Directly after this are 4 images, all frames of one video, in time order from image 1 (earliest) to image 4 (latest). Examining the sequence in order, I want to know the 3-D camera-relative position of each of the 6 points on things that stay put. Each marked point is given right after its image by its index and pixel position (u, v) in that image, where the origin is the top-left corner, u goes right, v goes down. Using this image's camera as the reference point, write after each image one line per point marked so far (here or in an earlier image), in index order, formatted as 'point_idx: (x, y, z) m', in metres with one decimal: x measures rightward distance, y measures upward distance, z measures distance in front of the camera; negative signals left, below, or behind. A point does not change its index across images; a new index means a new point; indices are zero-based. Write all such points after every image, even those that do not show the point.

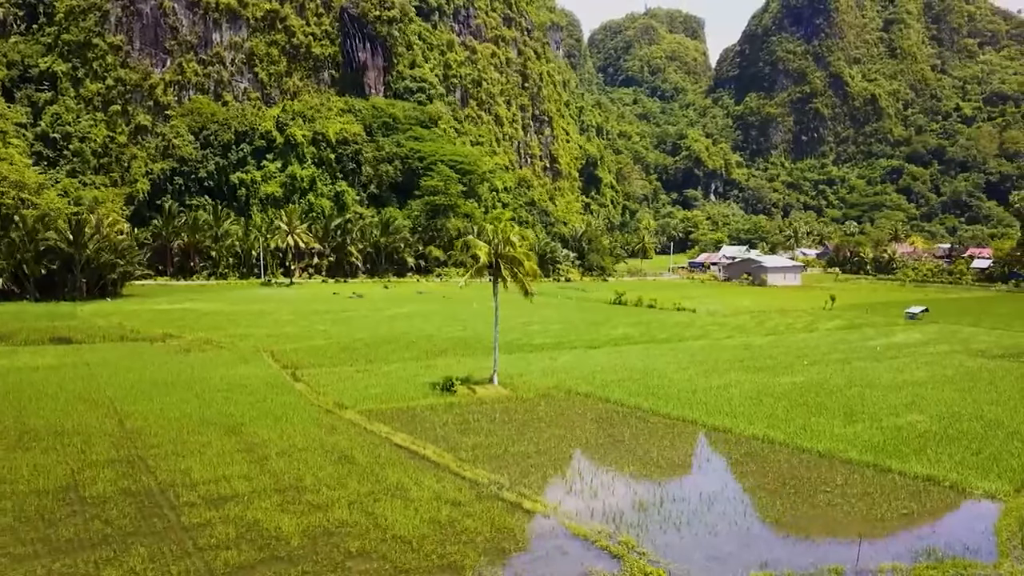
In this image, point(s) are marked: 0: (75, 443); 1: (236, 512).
0: (-9.3, -3.3, +16.5) m
1: (-4.4, -3.6, +12.4) m
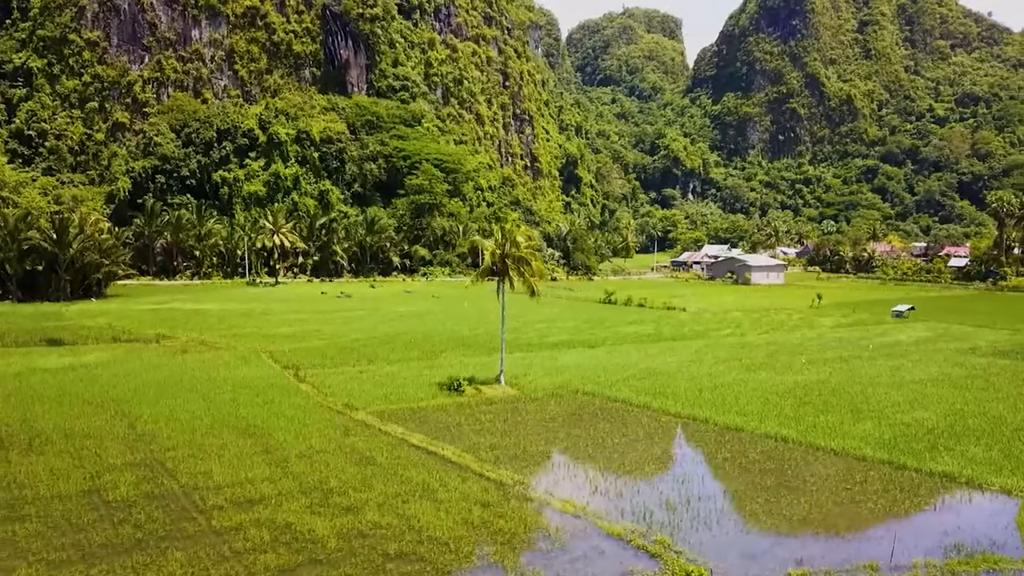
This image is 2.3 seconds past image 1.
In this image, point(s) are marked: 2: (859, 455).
0: (-8.9, -3.3, +16.3) m
1: (-3.9, -3.6, +12.4) m
2: (+7.2, -3.5, +16.1) m
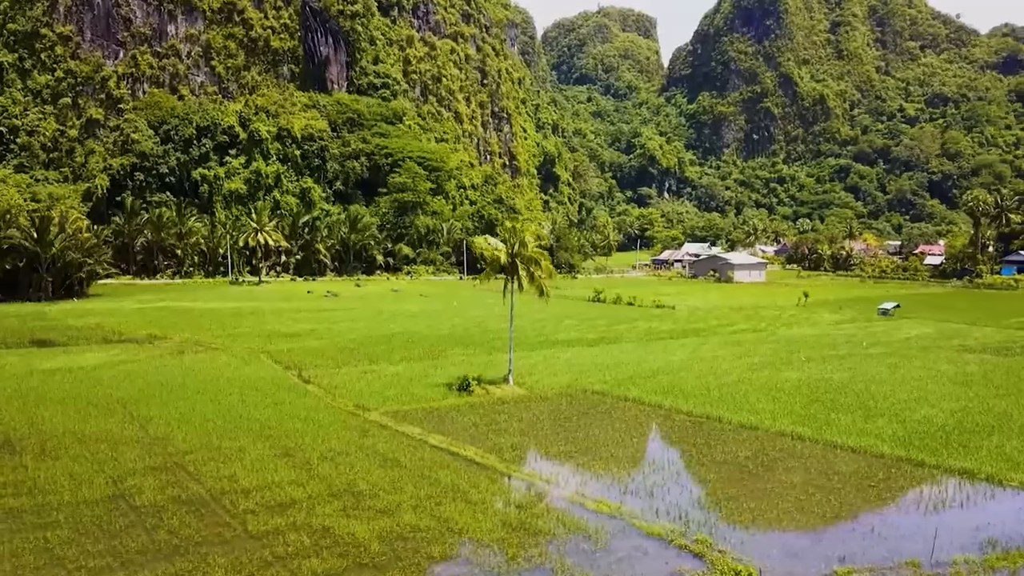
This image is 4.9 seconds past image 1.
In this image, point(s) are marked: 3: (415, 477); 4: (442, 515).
0: (-8.4, -3.3, +16.0) m
1: (-3.3, -3.6, +12.2) m
2: (+7.7, -3.5, +16.3) m
3: (-1.8, -3.5, +14.5) m
4: (-1.2, -3.7, +12.5) m
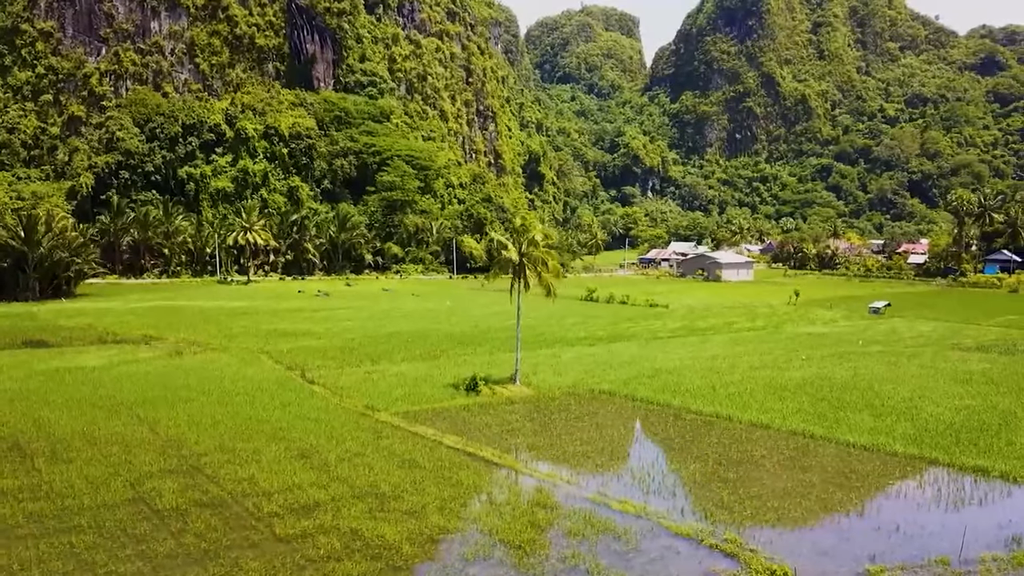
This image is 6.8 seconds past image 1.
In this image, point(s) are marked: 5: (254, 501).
0: (-8.1, -3.4, +15.8) m
1: (-2.9, -3.7, +12.1) m
2: (+8.1, -3.5, +16.5) m
3: (-1.4, -3.5, +14.4) m
4: (-0.7, -3.7, +12.5) m
5: (-4.4, -3.6, +13.0) m
